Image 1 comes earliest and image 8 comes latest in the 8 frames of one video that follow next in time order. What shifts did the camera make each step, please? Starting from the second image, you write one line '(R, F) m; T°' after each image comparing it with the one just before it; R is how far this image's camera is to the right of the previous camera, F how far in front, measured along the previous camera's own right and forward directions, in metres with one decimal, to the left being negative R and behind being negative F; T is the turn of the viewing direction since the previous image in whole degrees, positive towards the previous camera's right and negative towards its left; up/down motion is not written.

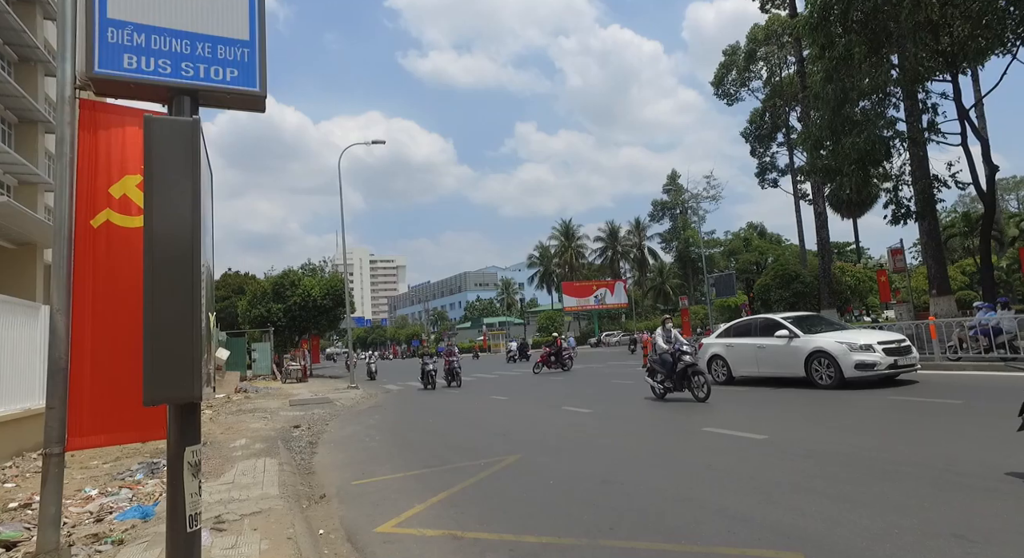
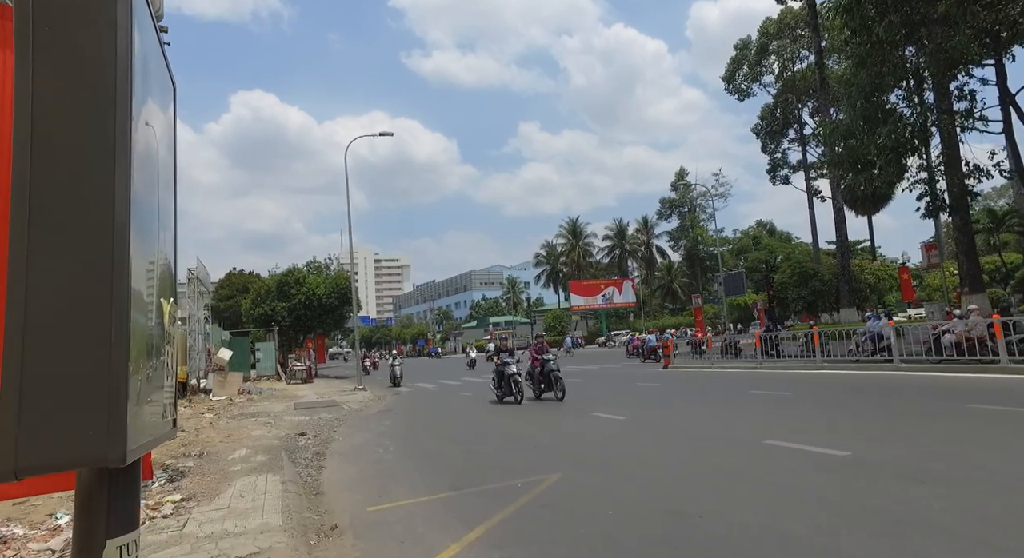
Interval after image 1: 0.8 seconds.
(-0.3, +0.9) m; 0°
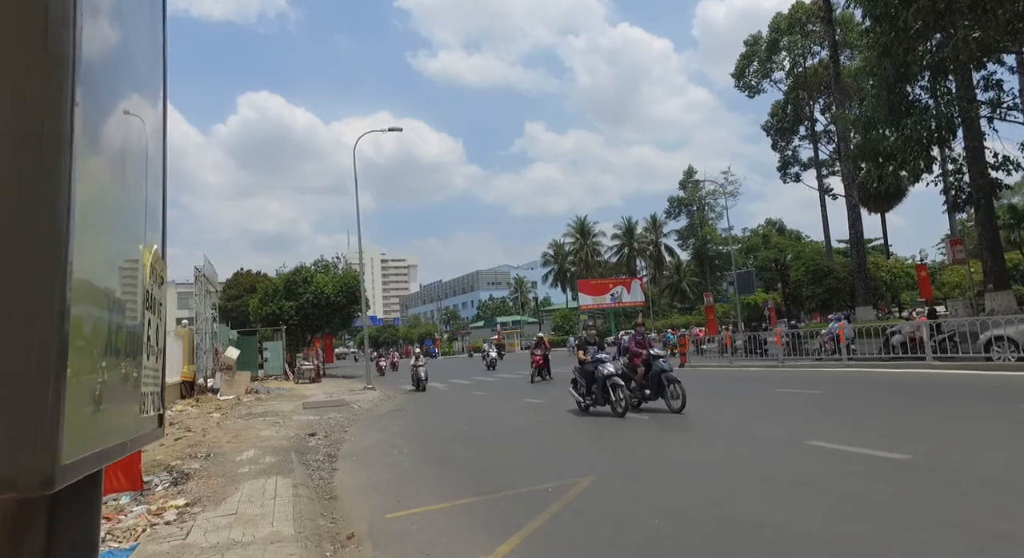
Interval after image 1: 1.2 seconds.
(-0.2, +0.4) m; -1°
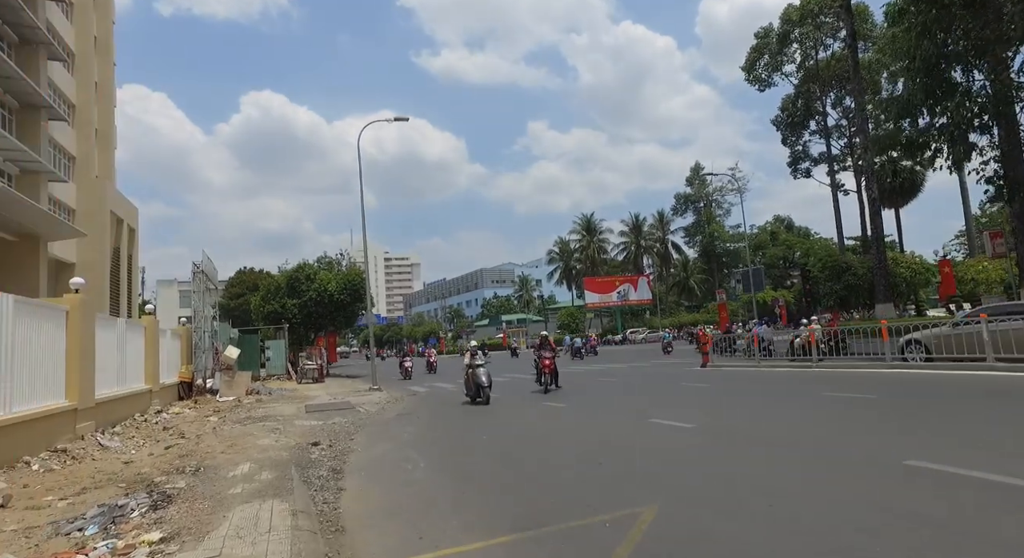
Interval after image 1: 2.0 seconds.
(-0.3, +0.9) m; 0°
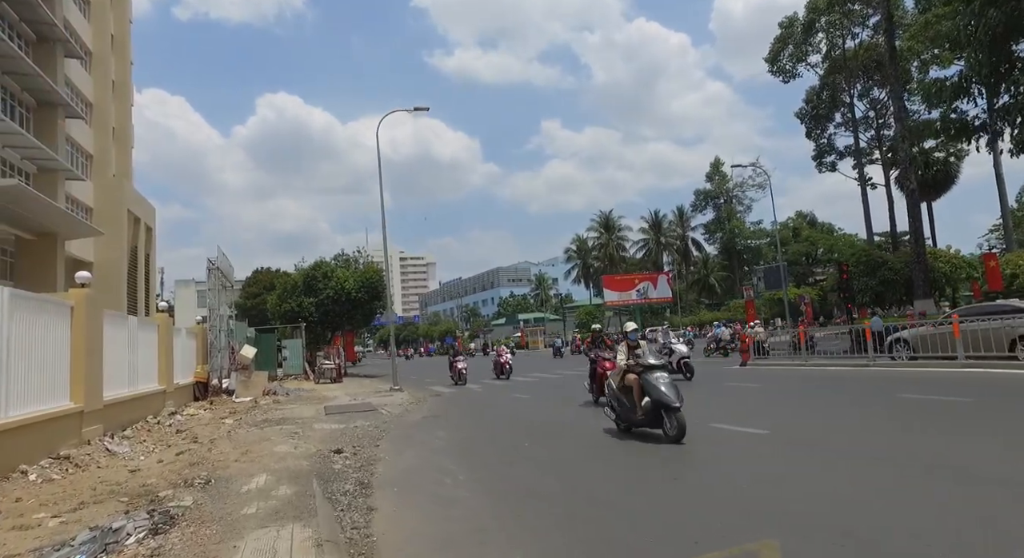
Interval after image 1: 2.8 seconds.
(-0.3, +0.9) m; -1°
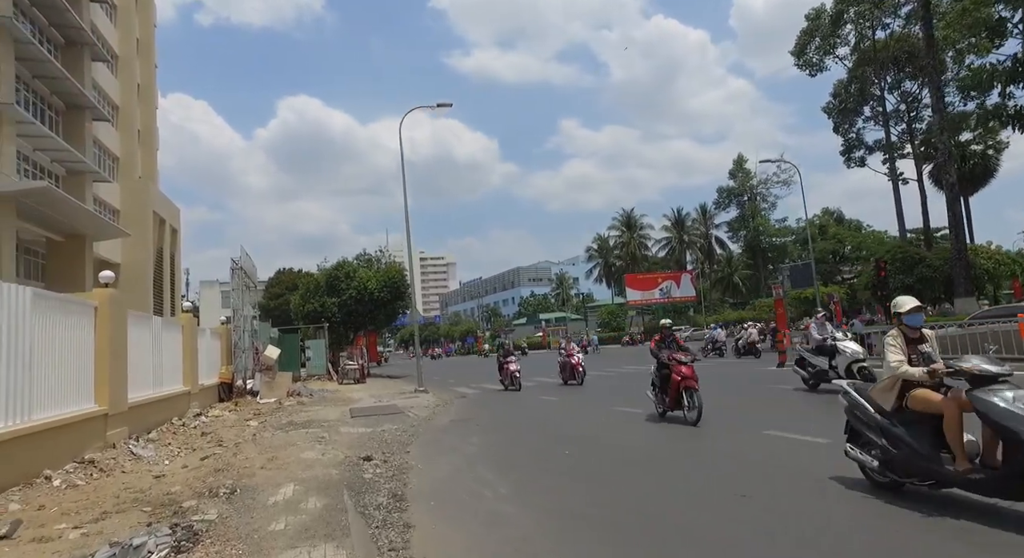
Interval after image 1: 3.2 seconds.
(-0.2, +0.4) m; -2°
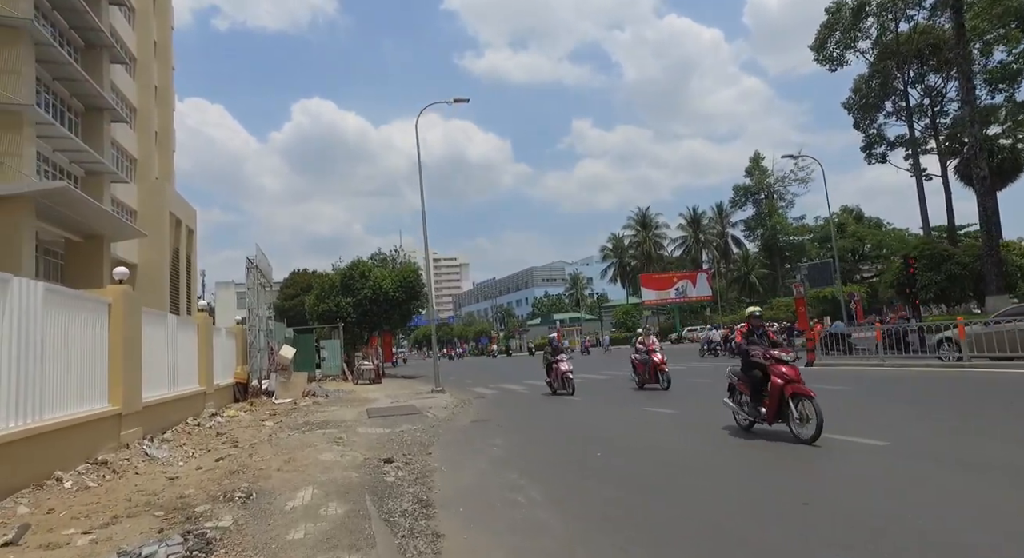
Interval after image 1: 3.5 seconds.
(-0.1, +0.4) m; -1°
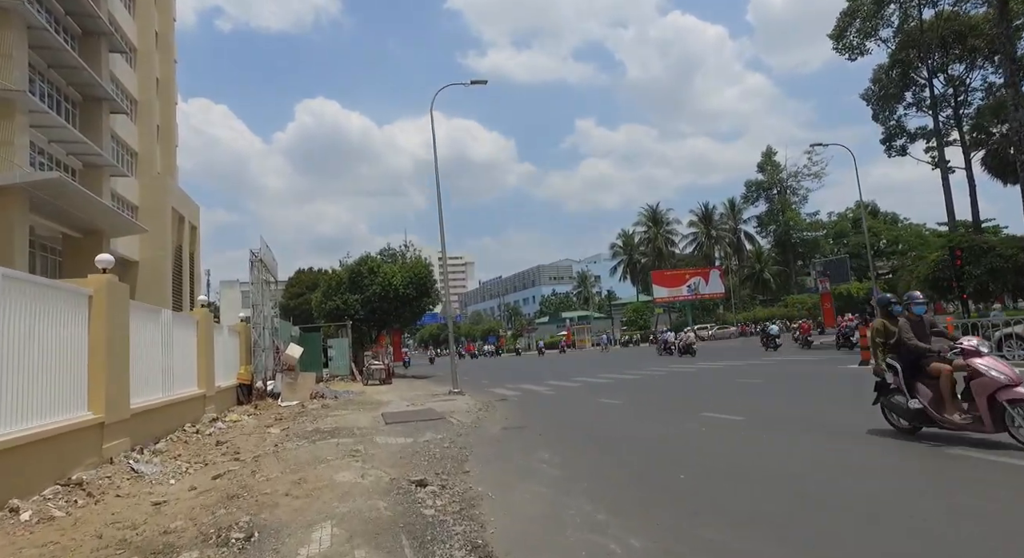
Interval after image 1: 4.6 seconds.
(-0.5, +1.4) m; 0°
